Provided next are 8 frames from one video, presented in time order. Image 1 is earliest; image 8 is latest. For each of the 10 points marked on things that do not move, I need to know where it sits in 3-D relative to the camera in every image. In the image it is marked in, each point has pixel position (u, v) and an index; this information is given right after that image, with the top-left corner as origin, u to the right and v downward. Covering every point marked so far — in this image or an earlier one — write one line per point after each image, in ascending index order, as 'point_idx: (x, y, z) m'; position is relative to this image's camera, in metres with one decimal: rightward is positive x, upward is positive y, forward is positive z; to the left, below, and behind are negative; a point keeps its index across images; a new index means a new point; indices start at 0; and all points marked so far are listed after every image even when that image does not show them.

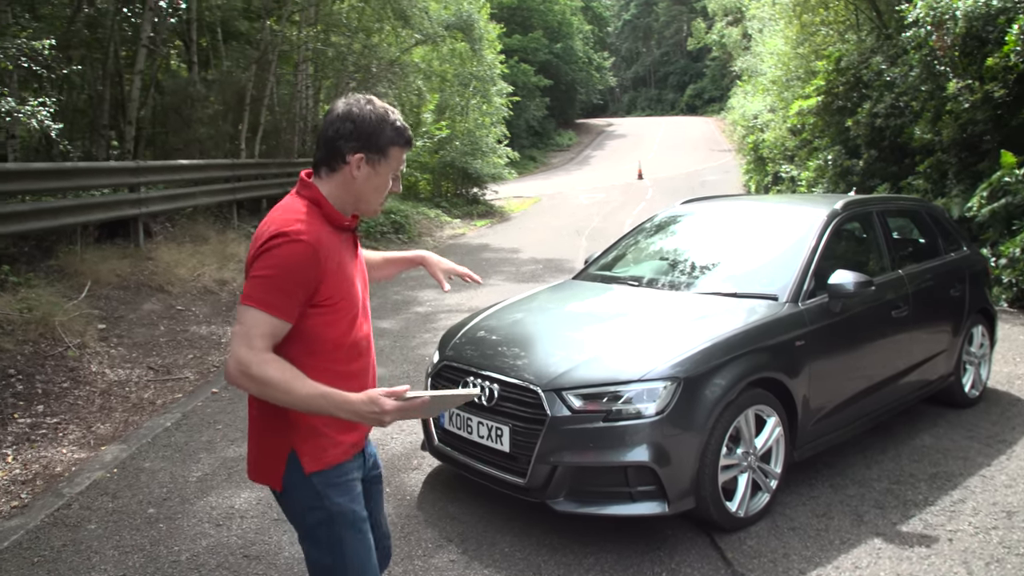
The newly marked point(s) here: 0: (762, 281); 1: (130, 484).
0: (+1.1, 0.0, +4.0) m
1: (-1.5, -0.8, +3.6) m
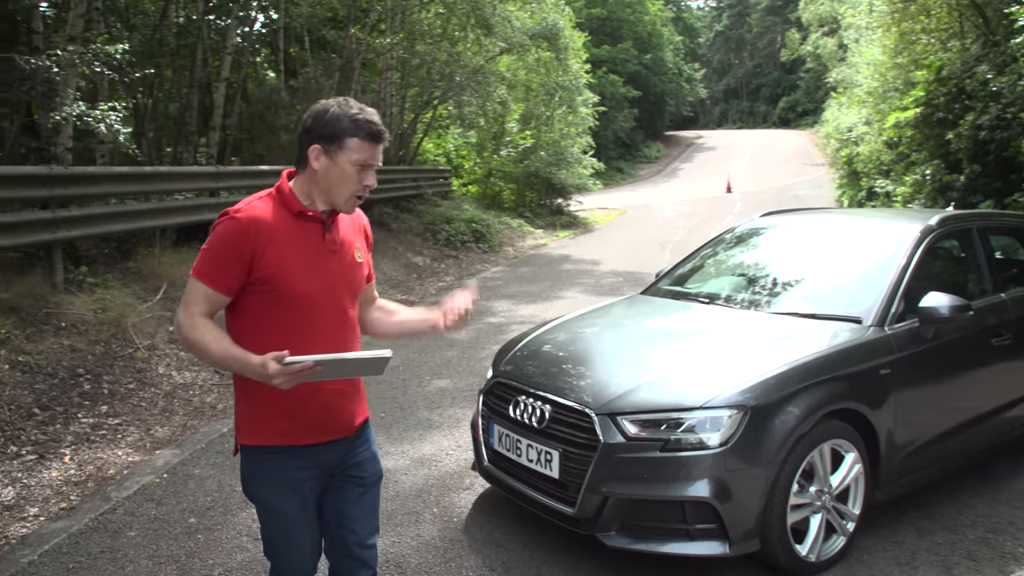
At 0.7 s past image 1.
0: (+1.3, -0.1, +3.7) m
1: (-1.3, -0.8, +3.6) m
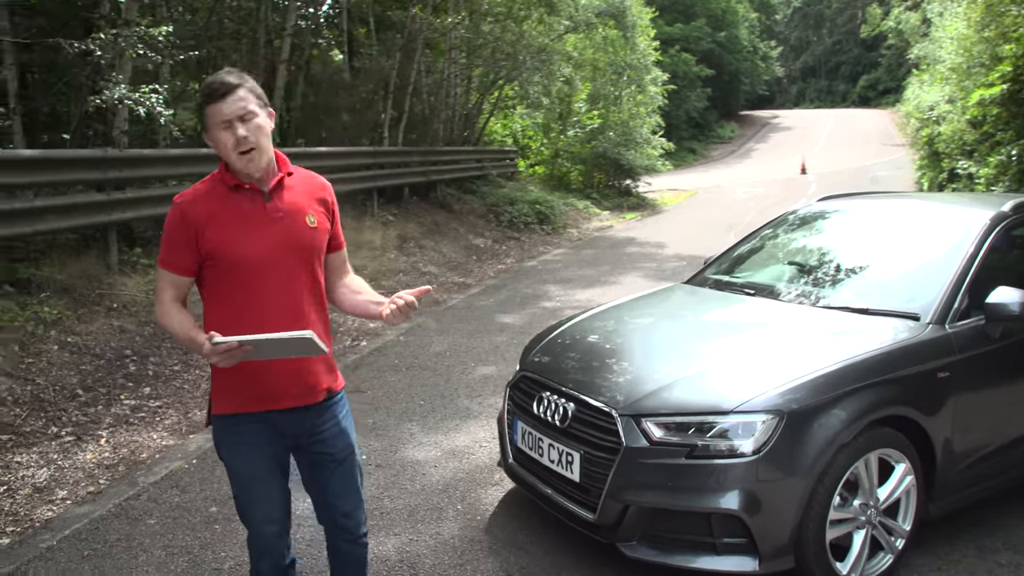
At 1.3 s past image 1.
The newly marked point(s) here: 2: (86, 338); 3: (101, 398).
0: (+1.4, 0.0, +3.4) m
1: (-1.2, -0.7, +3.5) m
2: (-2.4, -0.3, +5.3) m
3: (-2.0, -0.5, +4.6) m
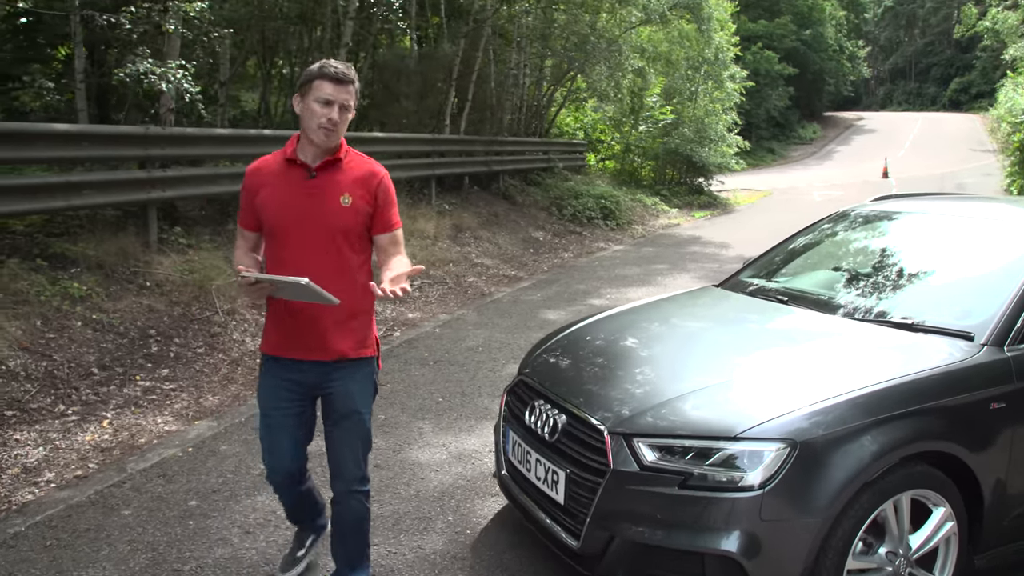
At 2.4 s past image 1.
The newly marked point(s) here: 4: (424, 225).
0: (+1.5, -0.1, +3.0) m
1: (-1.1, -0.6, +3.3) m
2: (-2.2, -0.2, +5.2) m
3: (-1.9, -0.4, +4.5) m
4: (-1.0, +0.7, +10.0) m
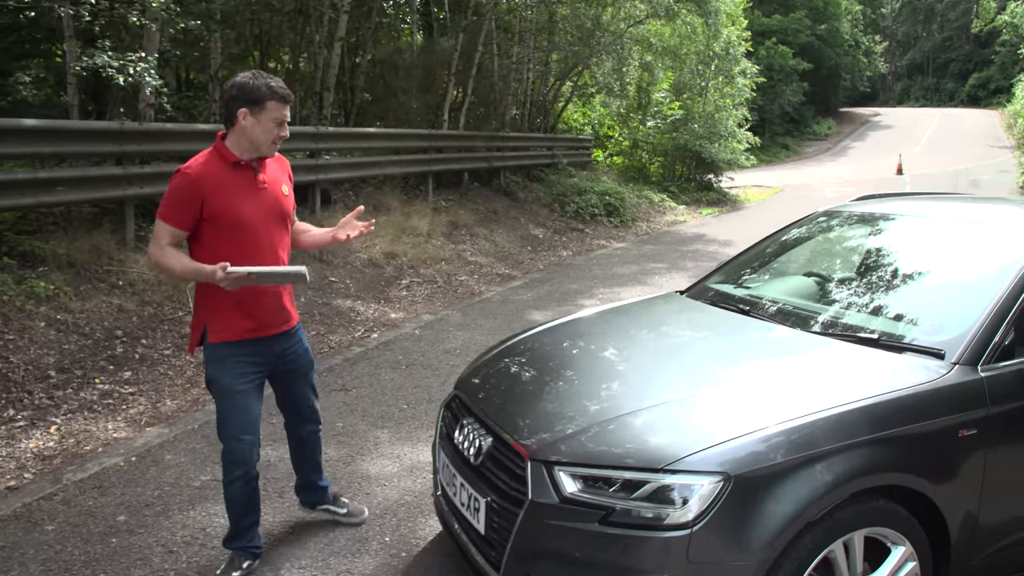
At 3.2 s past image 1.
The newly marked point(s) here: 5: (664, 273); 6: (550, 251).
0: (+1.3, -0.1, +2.9) m
1: (-1.3, -0.7, +3.2) m
2: (-2.4, -0.2, +5.1) m
3: (-2.1, -0.4, +4.4) m
4: (-1.0, +0.7, +9.8) m
5: (+1.5, +0.2, +9.4) m
6: (+0.5, +0.5, +11.5) m
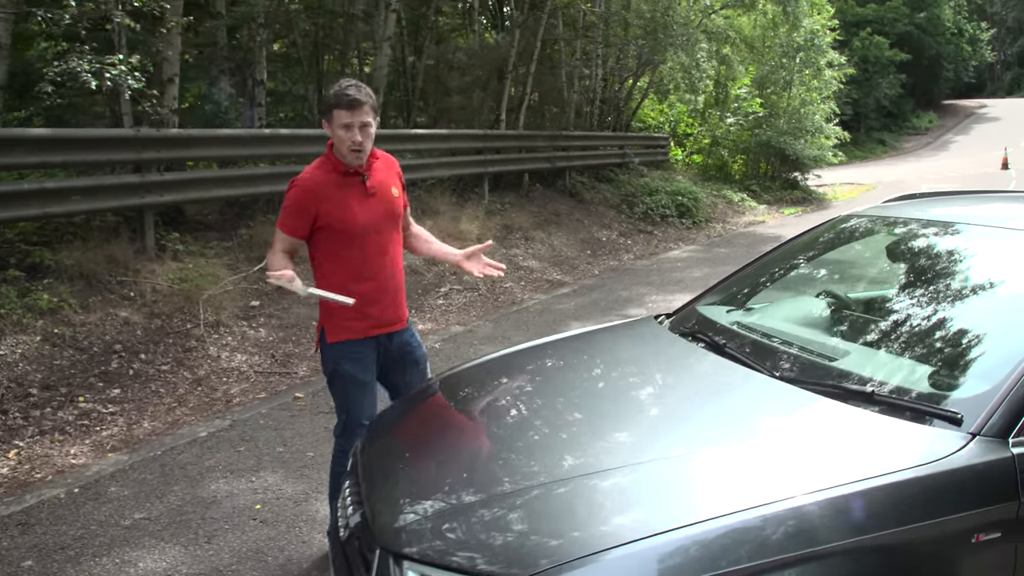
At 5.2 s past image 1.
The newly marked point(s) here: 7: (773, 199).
0: (+1.2, -0.2, +2.3) m
1: (-1.4, -0.7, +2.9) m
2: (-2.3, -0.2, +4.9) m
3: (-2.1, -0.5, +4.2) m
4: (-0.5, +0.6, +9.5) m
5: (+2.0, +0.1, +8.9) m
6: (+1.2, +0.4, +11.0) m
7: (+5.1, +1.7, +18.3) m
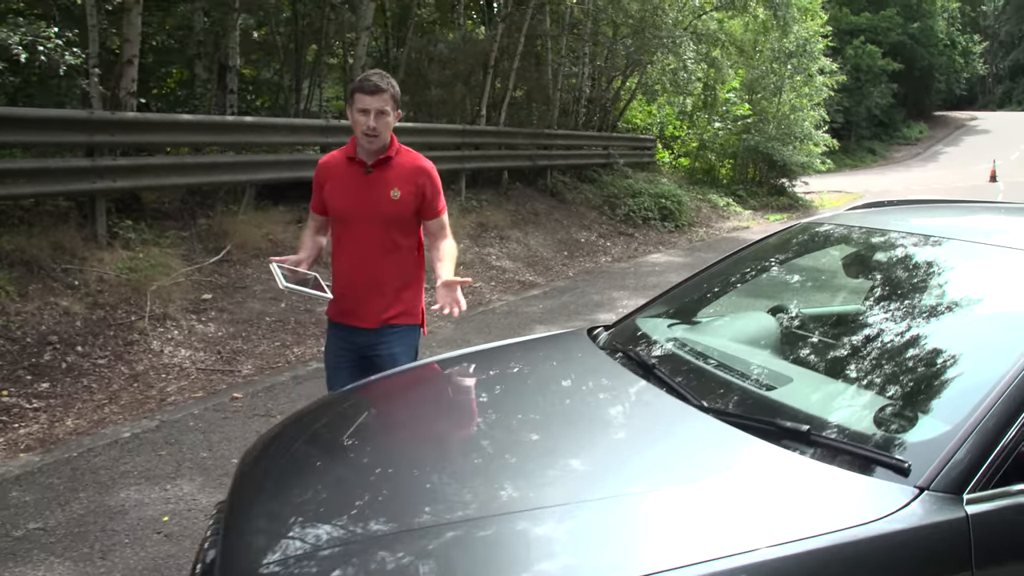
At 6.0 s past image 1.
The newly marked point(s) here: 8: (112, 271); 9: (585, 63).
0: (+1.0, -0.2, +2.2) m
1: (-1.6, -0.7, +2.7) m
2: (-2.5, -0.2, +4.7) m
3: (-2.3, -0.4, +4.0) m
4: (-0.7, +0.6, +9.3) m
5: (+1.8, +0.1, +8.7) m
6: (+0.9, +0.4, +10.8) m
7: (+4.8, +1.6, +18.2) m
8: (-2.4, +0.1, +5.5) m
9: (+1.1, +3.6, +14.8) m
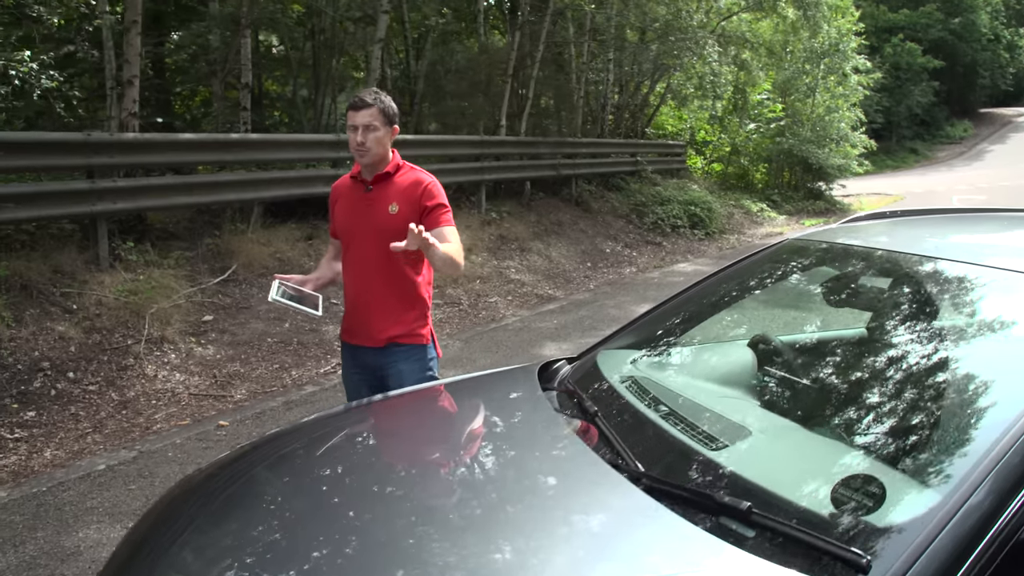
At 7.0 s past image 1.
0: (+0.8, -0.3, +1.9) m
1: (-1.7, -0.8, +2.6) m
2: (-2.5, -0.3, +4.6) m
3: (-2.3, -0.6, +3.9) m
4: (-0.5, +0.5, +9.2) m
5: (+1.9, 0.0, +8.4) m
6: (+1.1, +0.2, +10.6) m
7: (+5.3, +1.5, +17.8) m
8: (-2.3, 0.0, +5.5) m
9: (+1.5, +3.4, +14.6) m
